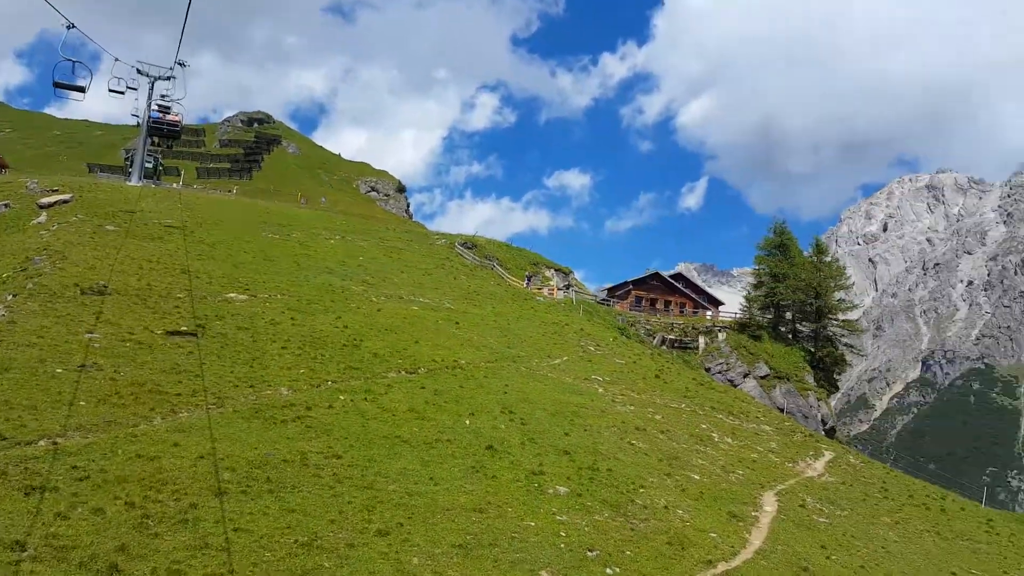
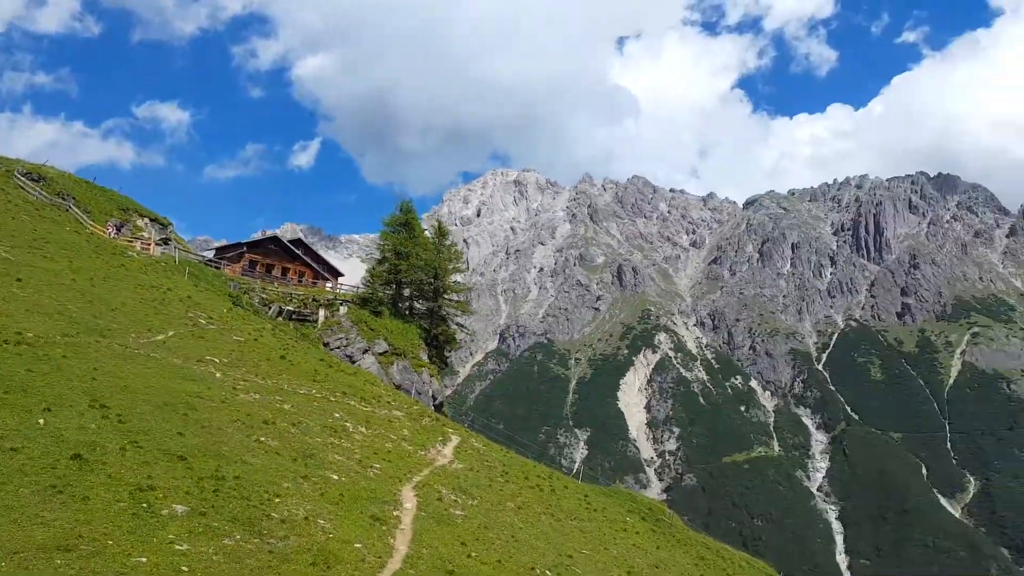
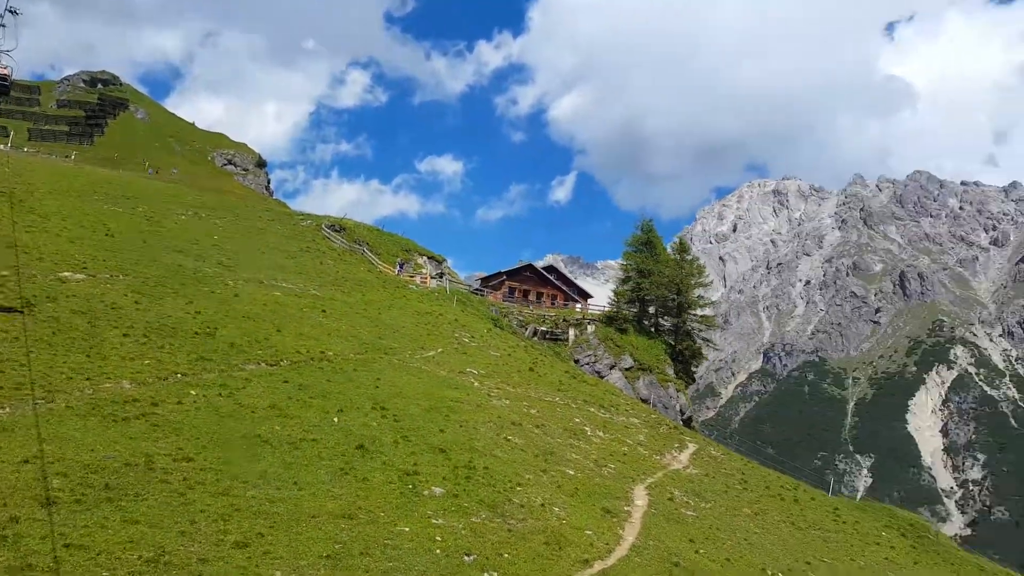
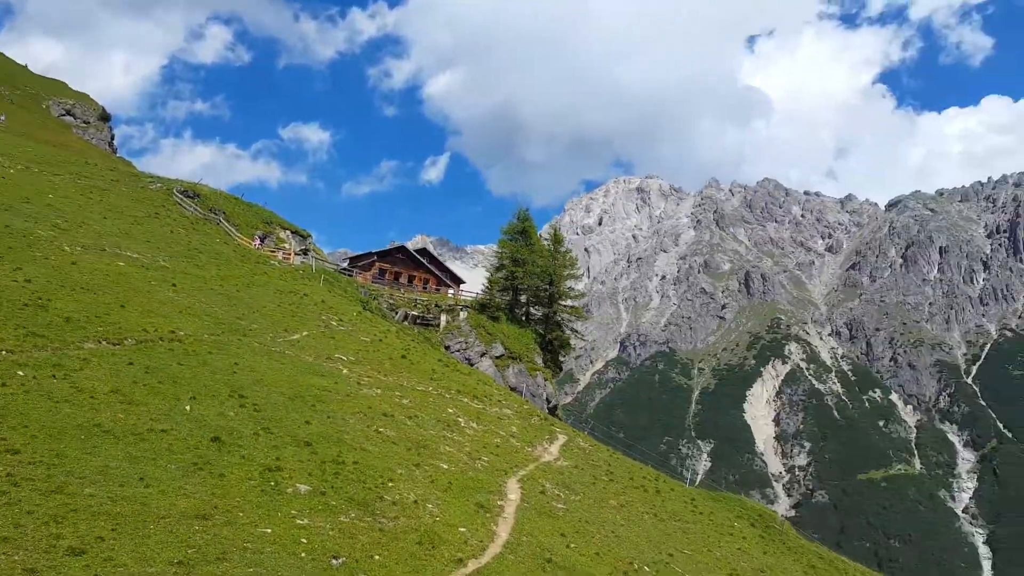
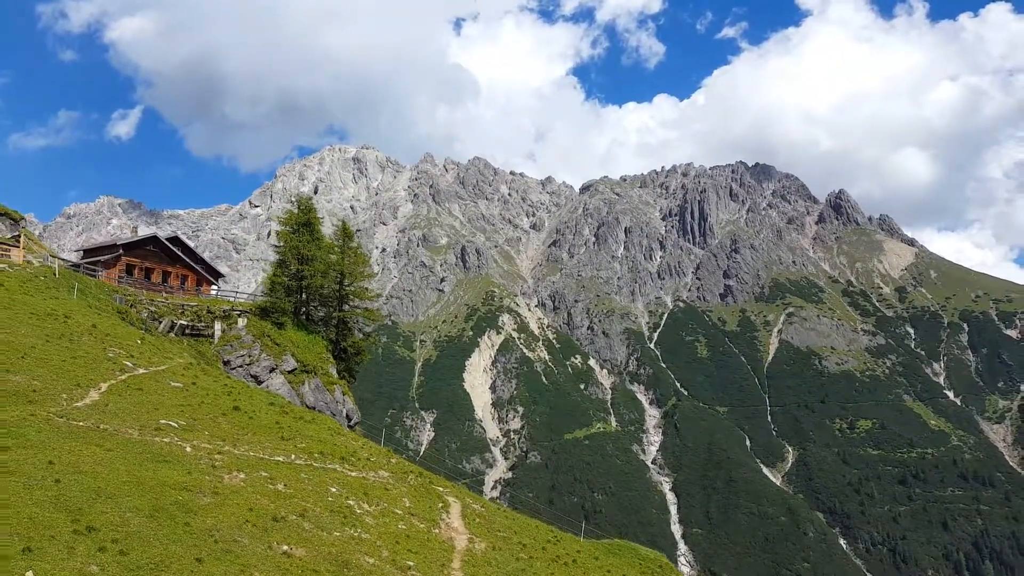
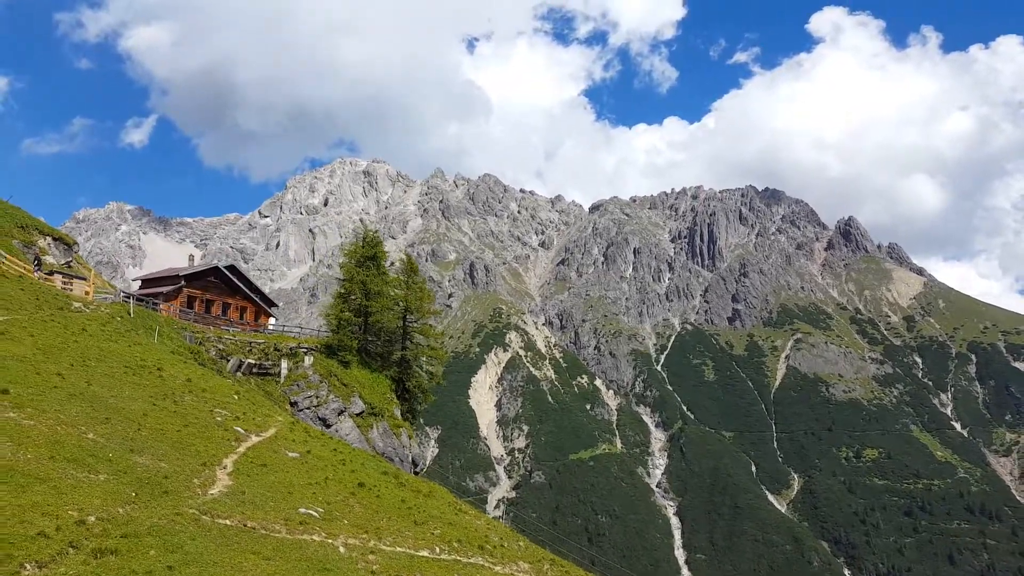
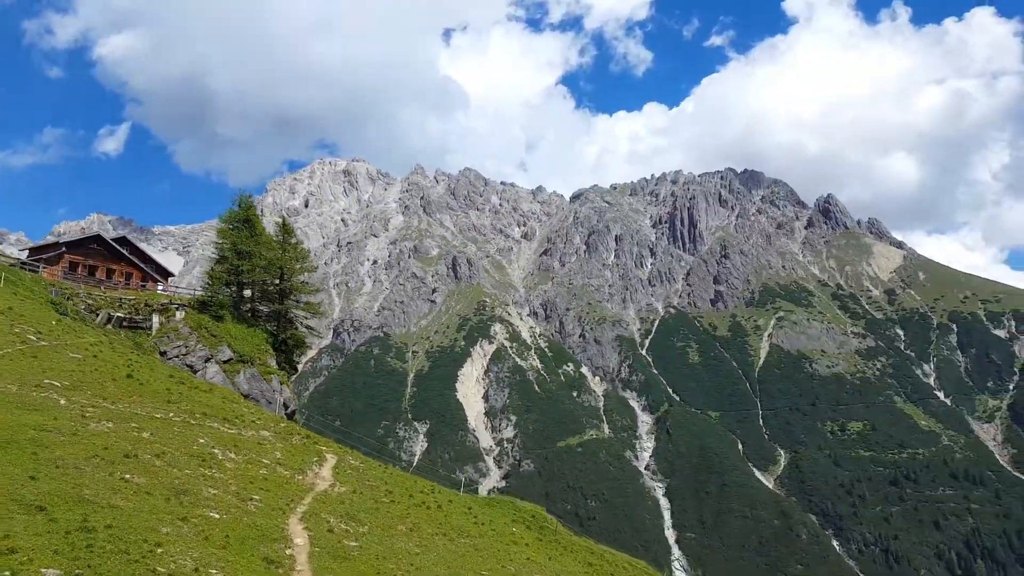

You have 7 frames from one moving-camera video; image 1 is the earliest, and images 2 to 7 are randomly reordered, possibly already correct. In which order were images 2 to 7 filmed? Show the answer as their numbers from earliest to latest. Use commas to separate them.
3, 4, 2, 7, 5, 6
